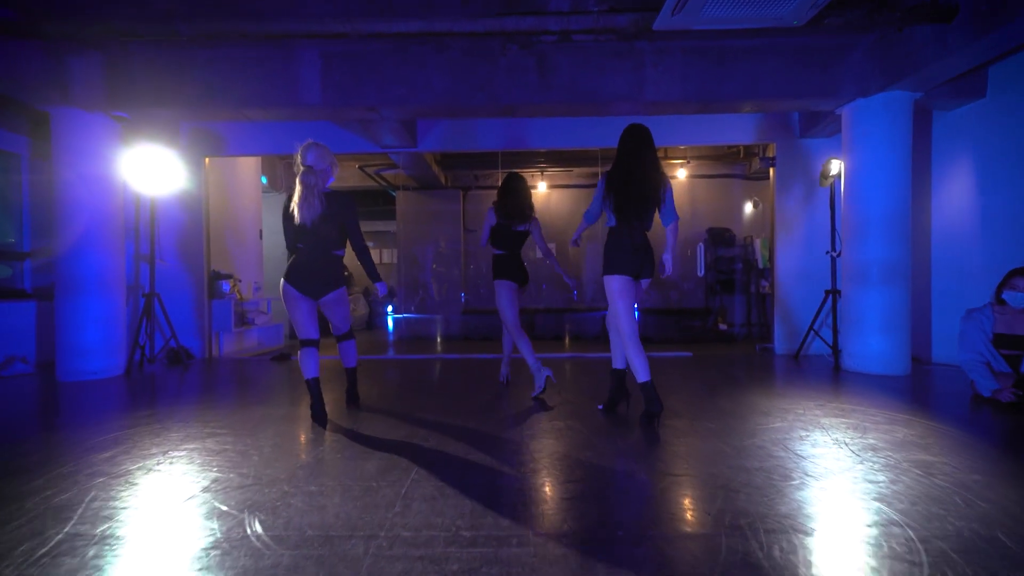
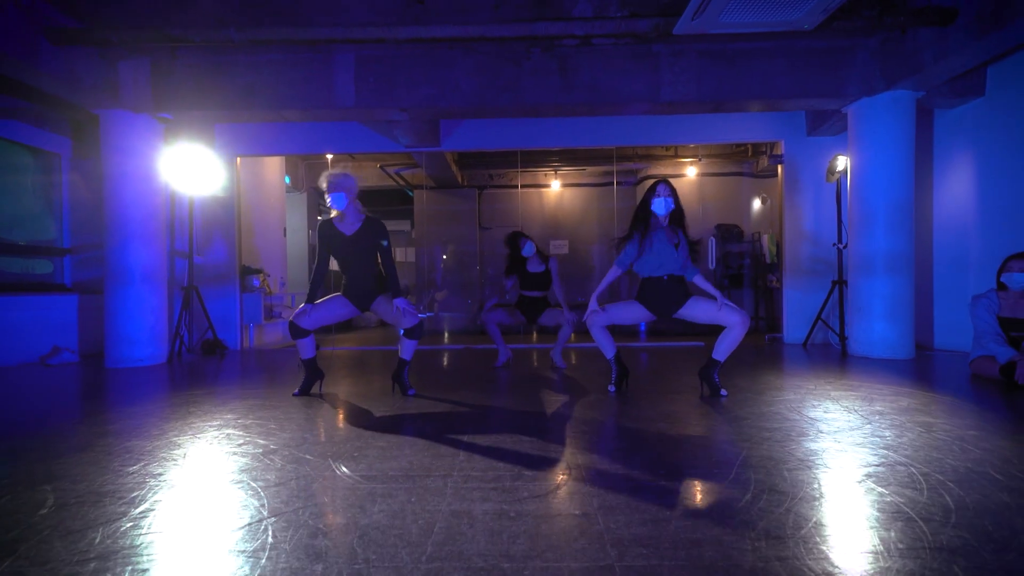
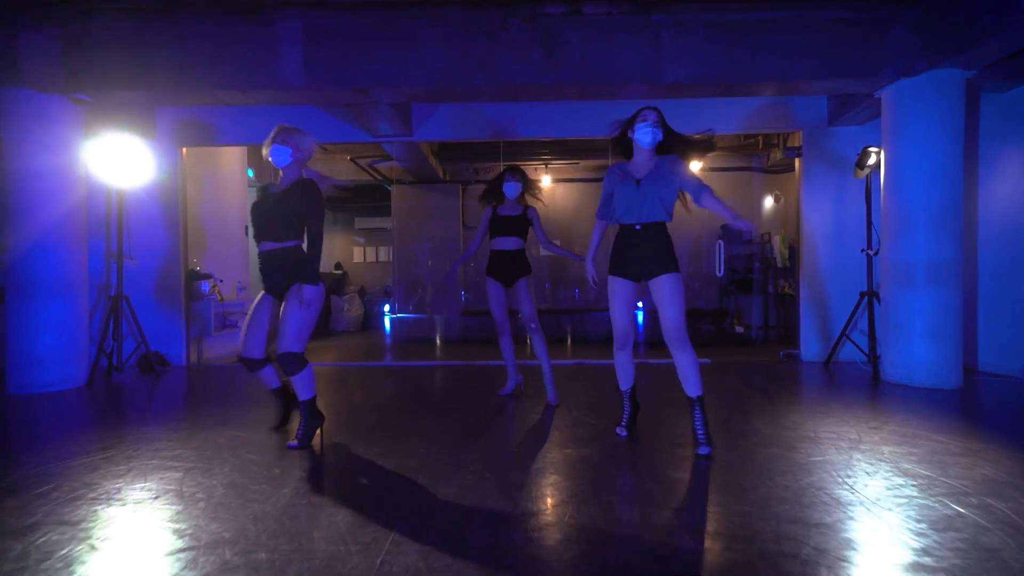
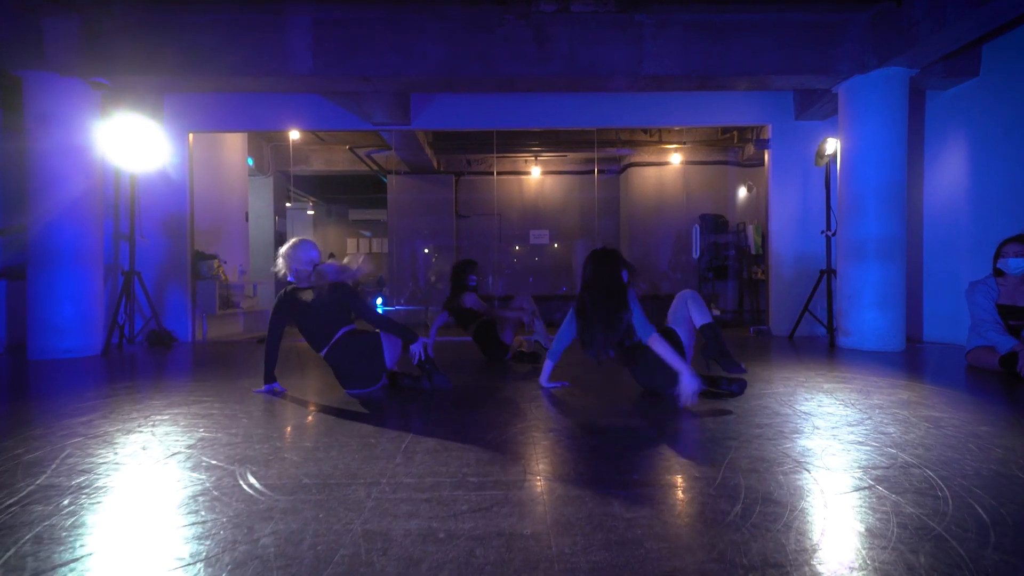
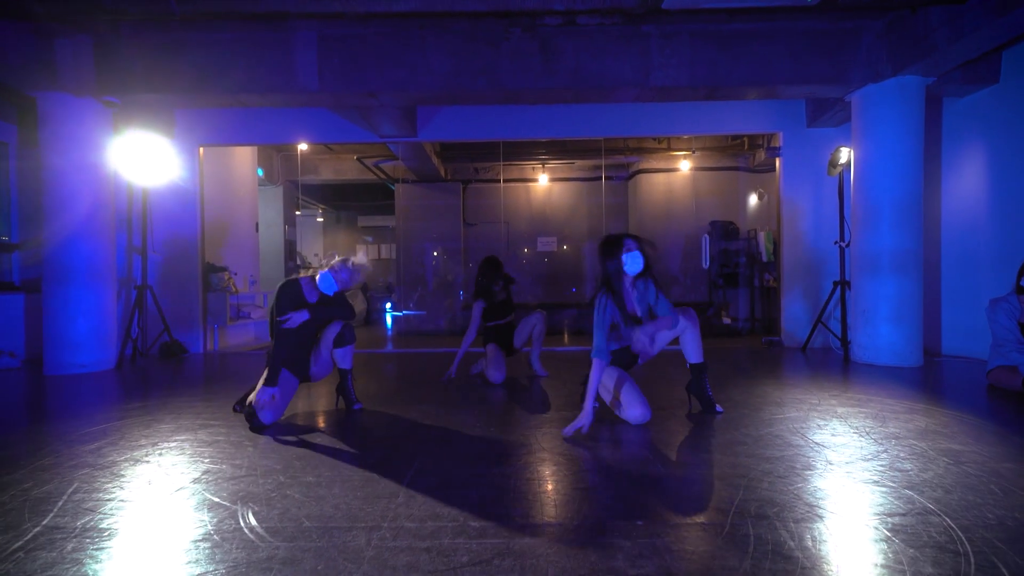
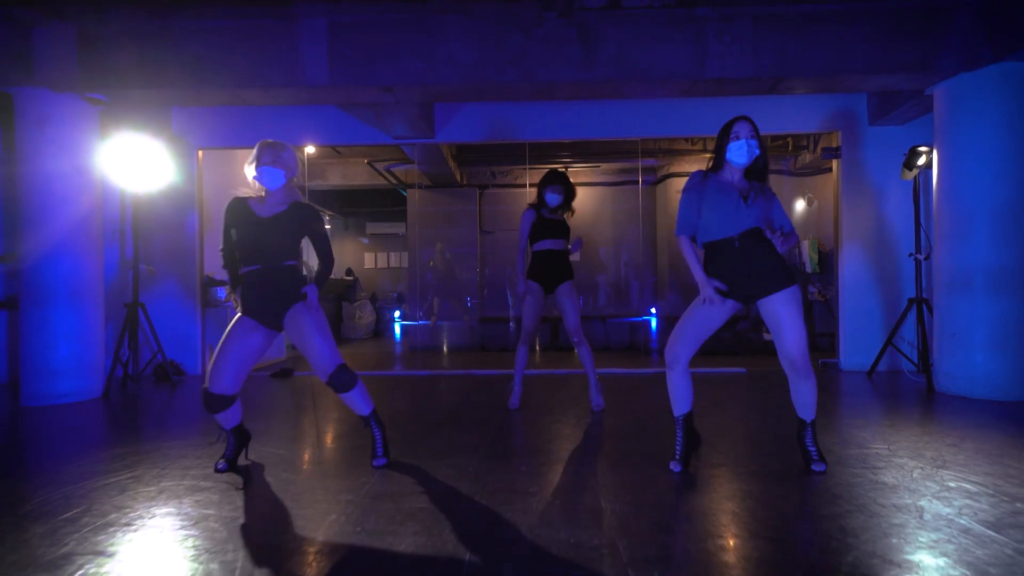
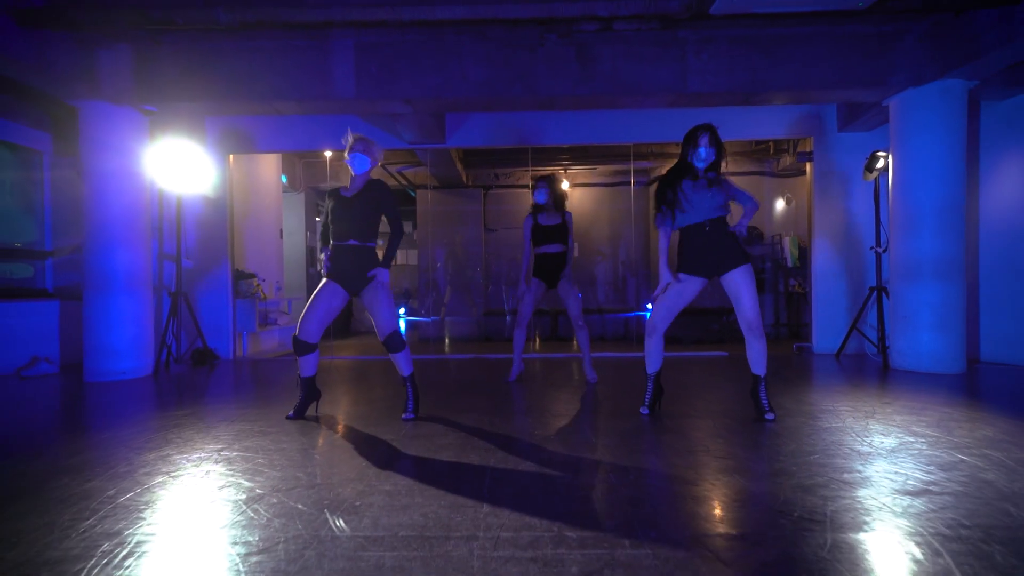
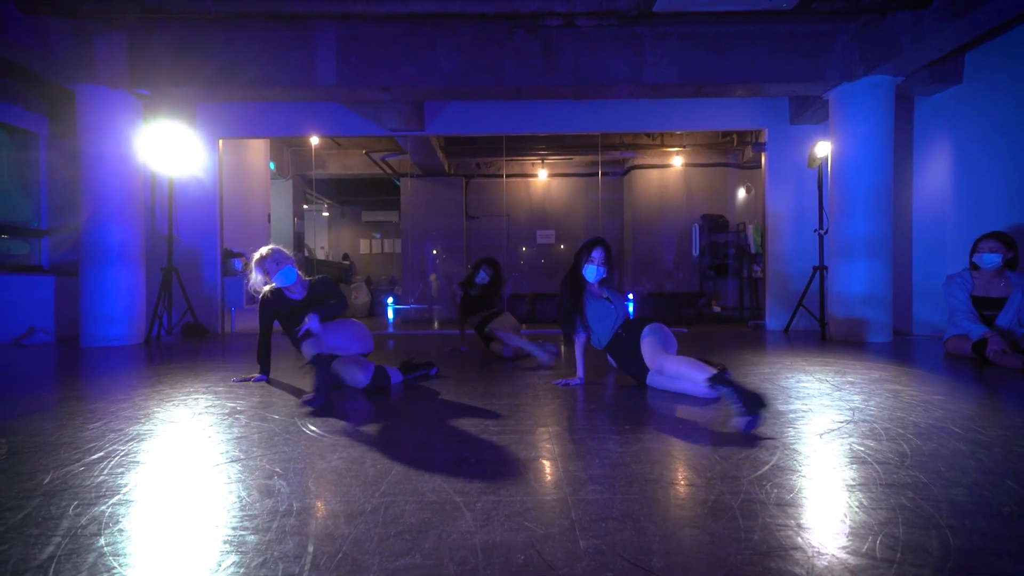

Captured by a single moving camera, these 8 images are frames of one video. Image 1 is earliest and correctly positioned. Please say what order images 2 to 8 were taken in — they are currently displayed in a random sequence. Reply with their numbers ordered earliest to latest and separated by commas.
3, 6, 7, 2, 5, 8, 4
